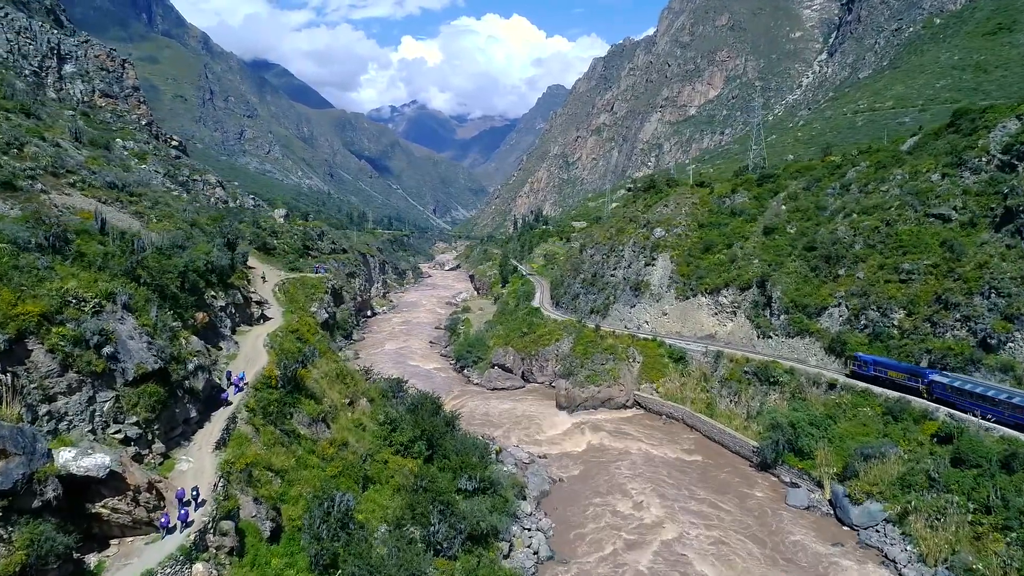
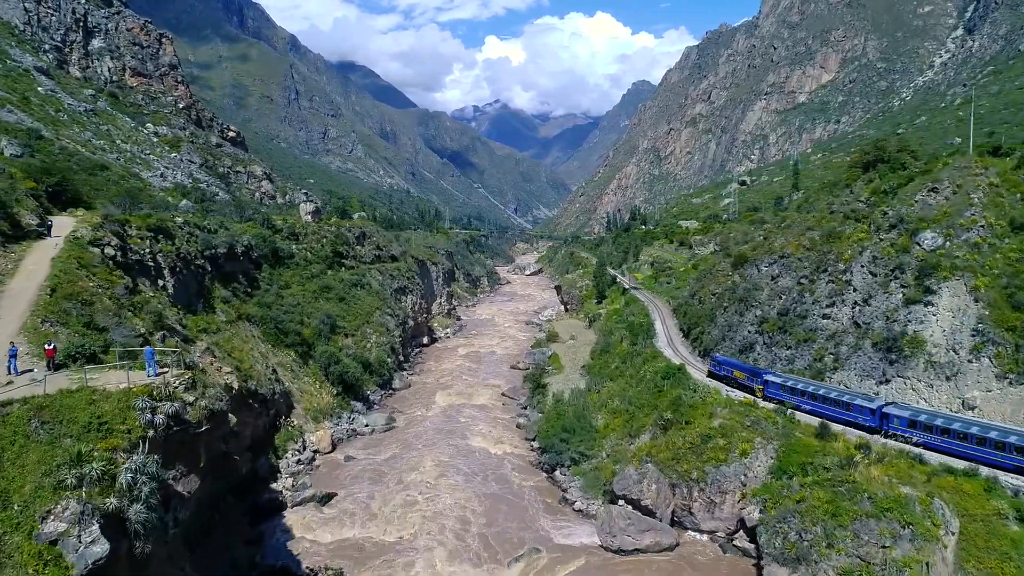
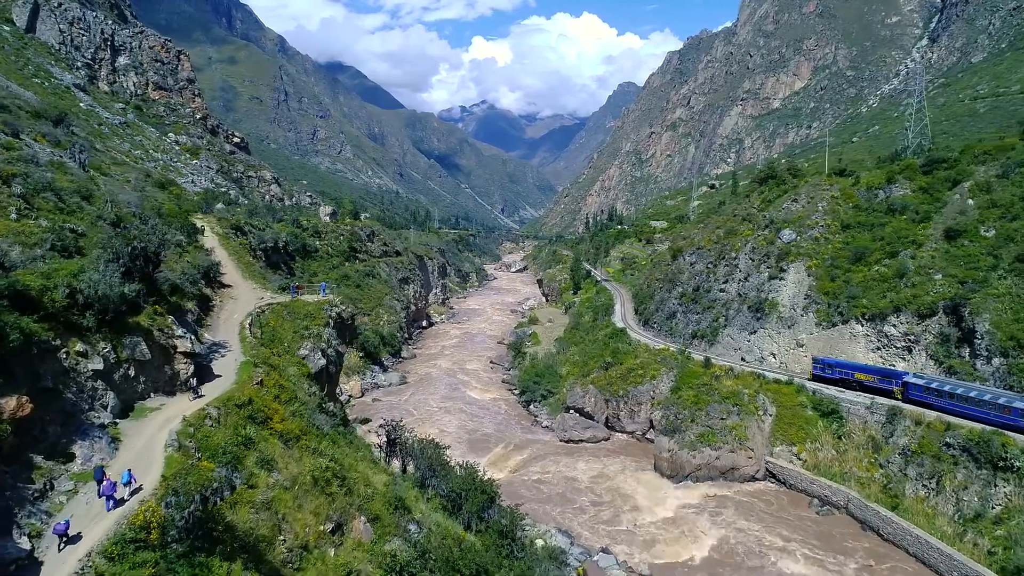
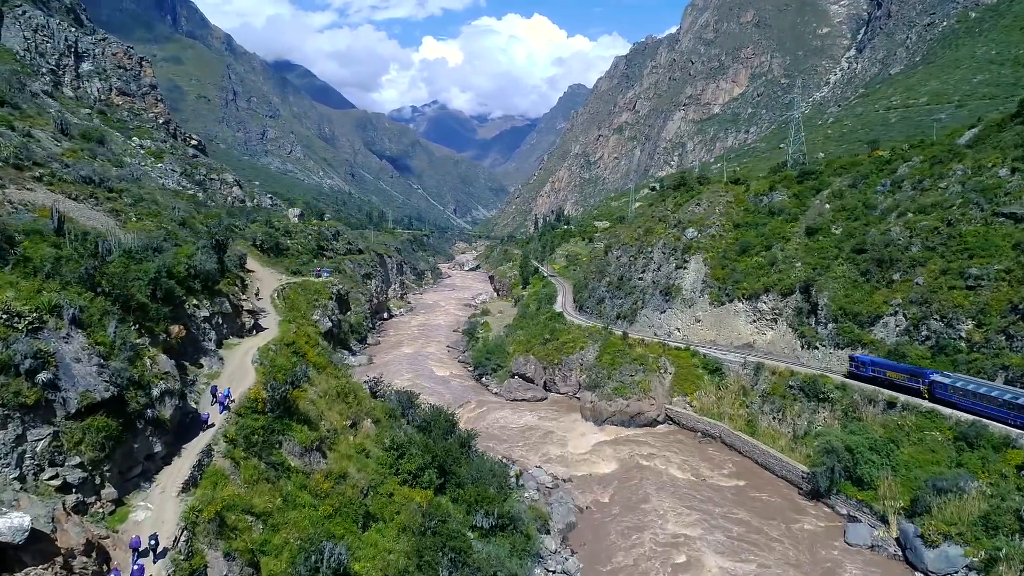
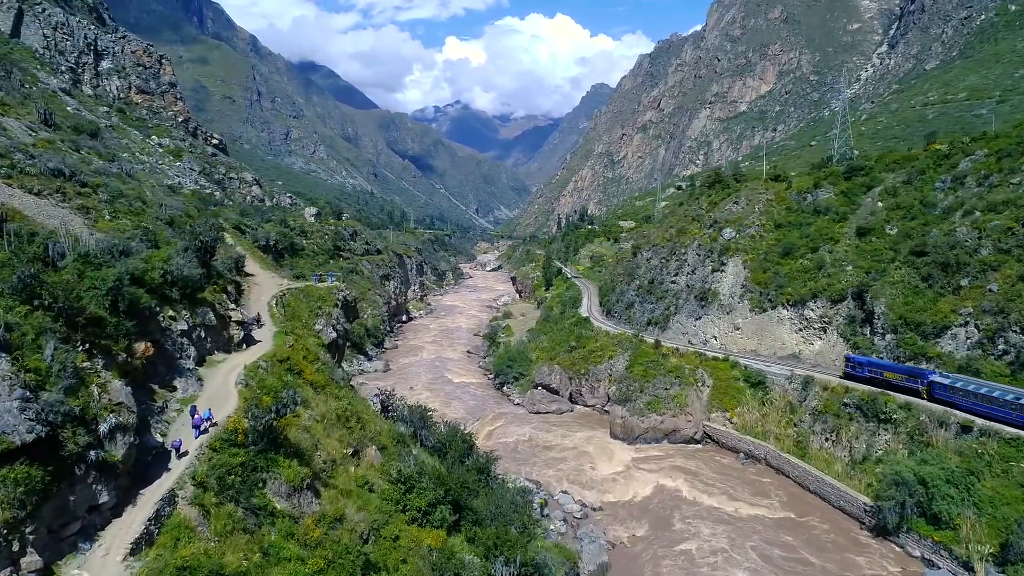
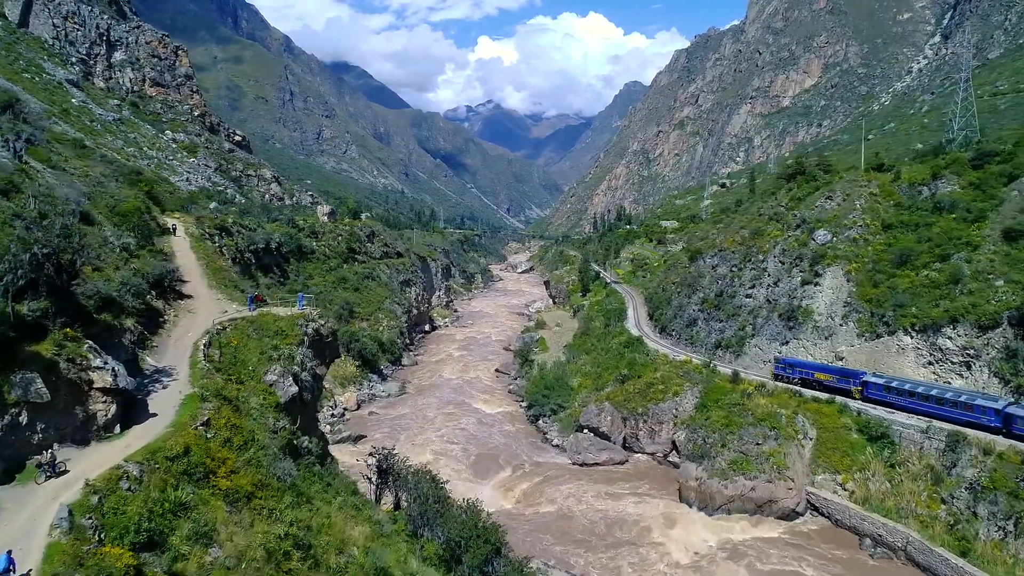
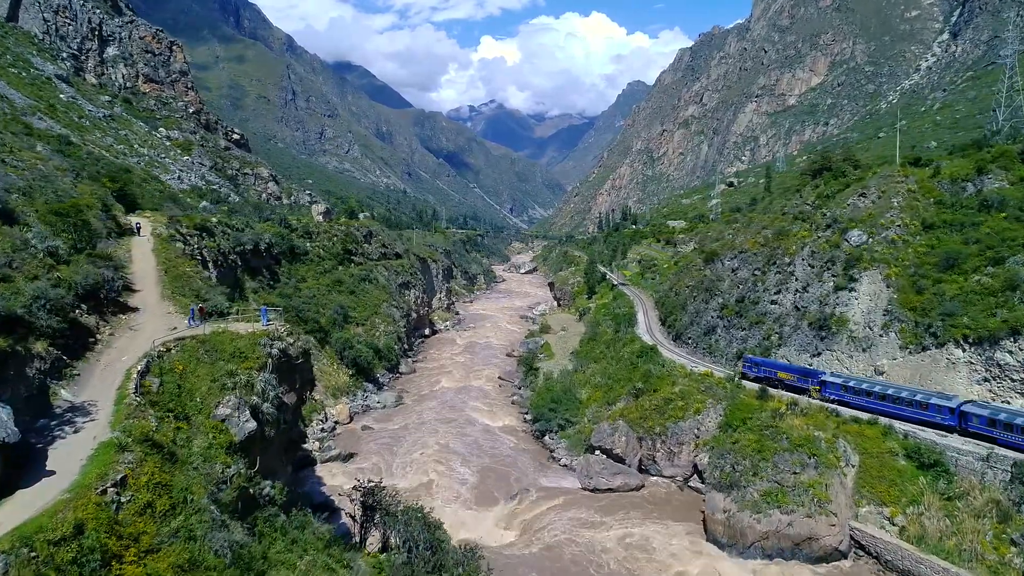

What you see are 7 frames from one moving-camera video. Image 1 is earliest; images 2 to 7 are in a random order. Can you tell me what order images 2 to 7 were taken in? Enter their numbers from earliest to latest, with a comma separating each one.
4, 5, 3, 6, 7, 2
